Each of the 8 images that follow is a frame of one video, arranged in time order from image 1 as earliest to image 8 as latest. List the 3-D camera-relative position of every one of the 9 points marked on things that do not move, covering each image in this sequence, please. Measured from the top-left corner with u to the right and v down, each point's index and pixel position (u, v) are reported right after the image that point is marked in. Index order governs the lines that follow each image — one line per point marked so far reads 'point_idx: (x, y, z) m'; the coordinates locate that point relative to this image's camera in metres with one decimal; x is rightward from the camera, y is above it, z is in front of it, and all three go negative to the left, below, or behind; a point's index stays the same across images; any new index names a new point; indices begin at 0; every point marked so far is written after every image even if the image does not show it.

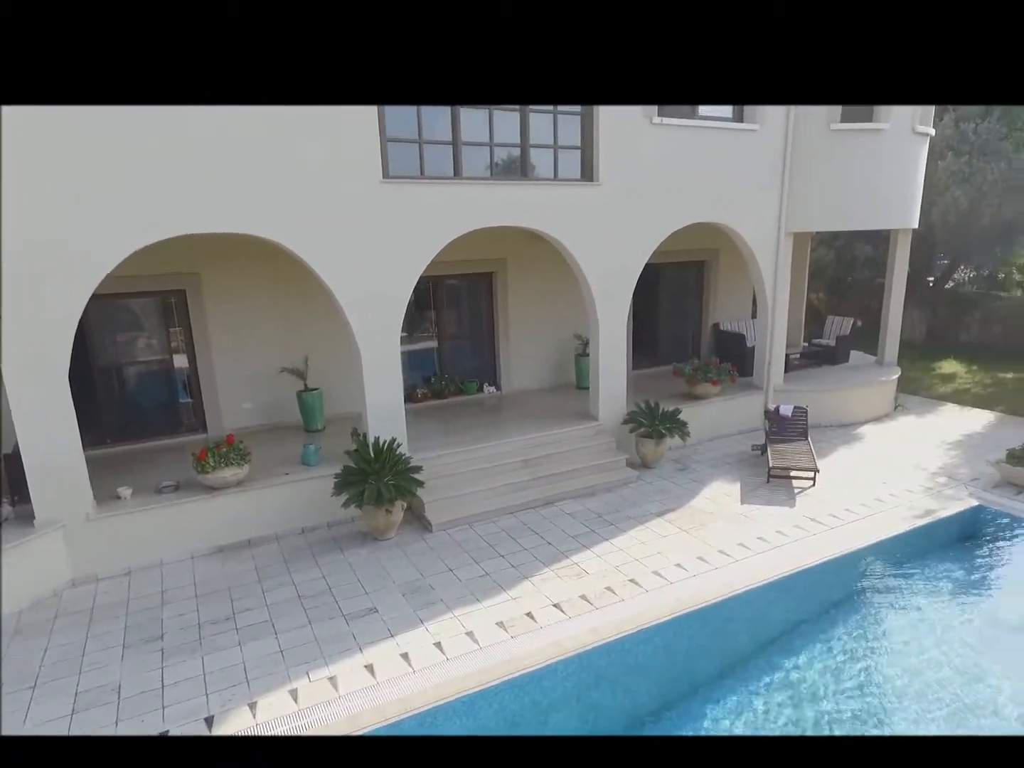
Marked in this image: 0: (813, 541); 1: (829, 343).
0: (+3.8, -2.0, +8.8) m
1: (+6.0, +0.8, +13.2) m
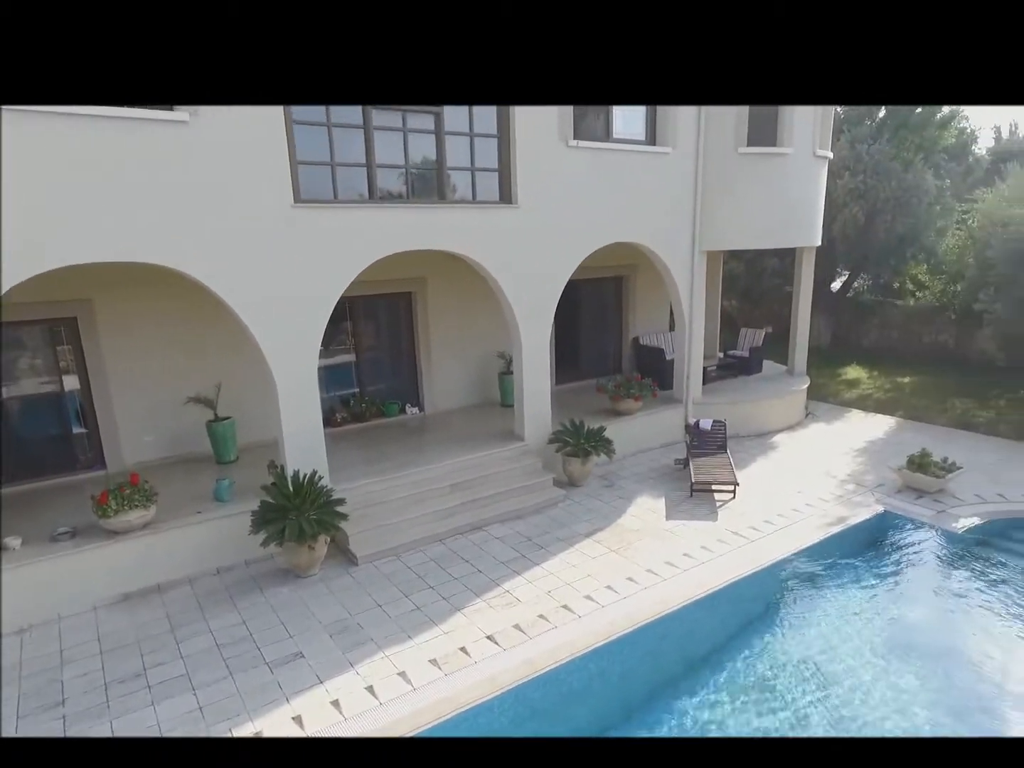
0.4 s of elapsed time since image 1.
0: (+2.9, -2.2, +9.0) m
1: (+4.5, +0.6, +13.6) m
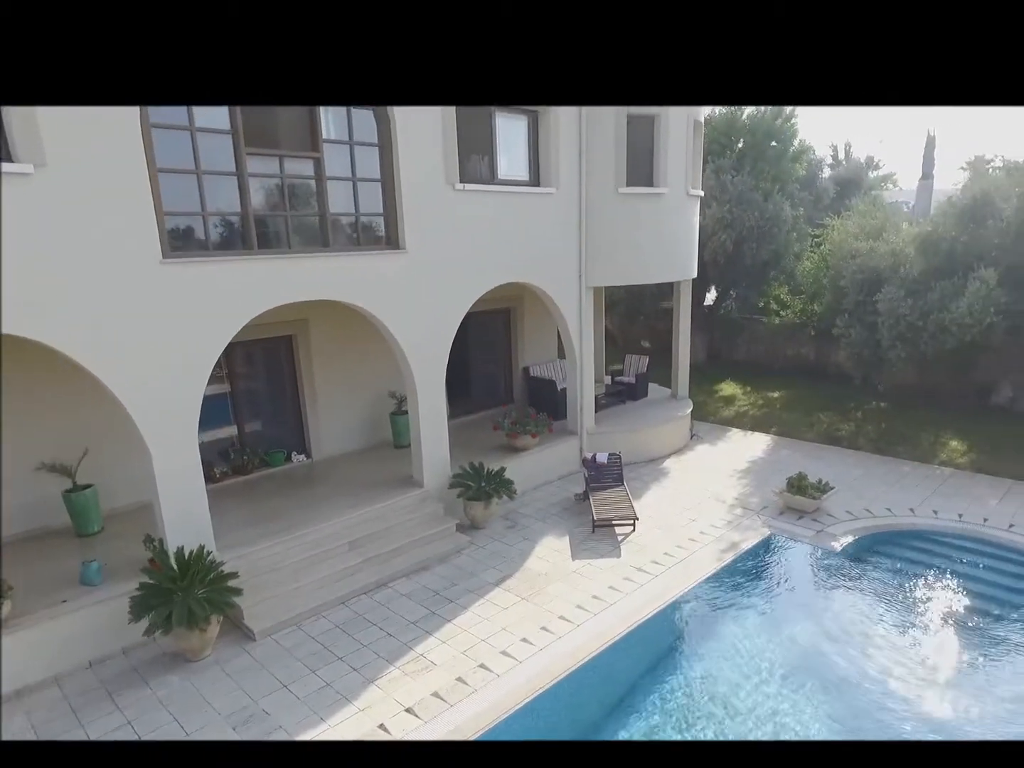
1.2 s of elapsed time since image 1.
0: (+1.7, -2.8, +9.2) m
1: (+2.4, +0.1, +14.1) m
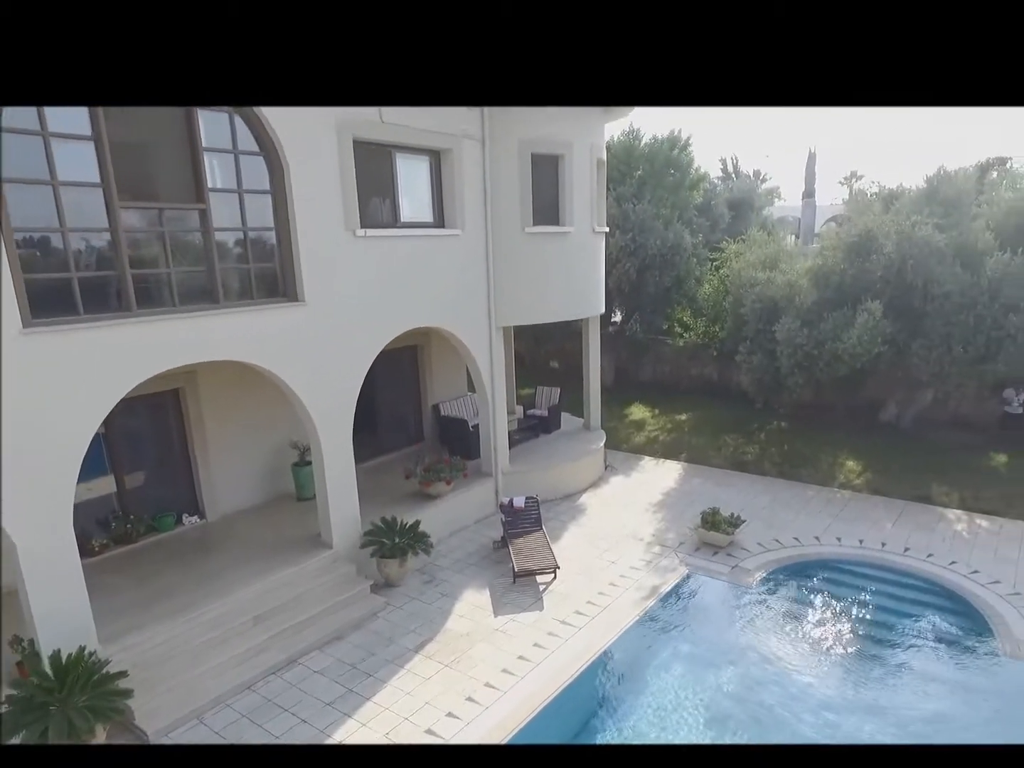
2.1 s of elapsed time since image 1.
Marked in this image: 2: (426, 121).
0: (+0.7, -3.5, +9.0) m
1: (+0.6, -0.6, +13.9) m
2: (-1.2, +3.8, +9.9) m
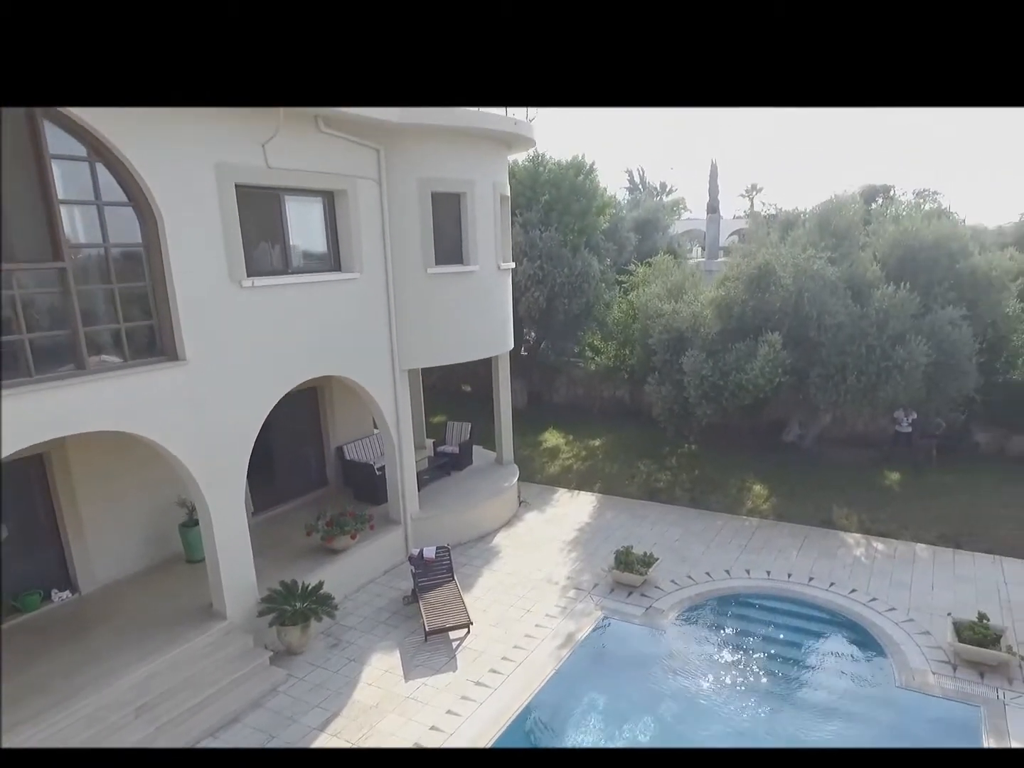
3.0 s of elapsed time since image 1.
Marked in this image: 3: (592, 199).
0: (-0.4, -4.2, +8.7) m
1: (-1.2, -1.2, +13.5) m
2: (-2.6, +3.0, +9.3) m
3: (+2.0, +4.5, +17.2) m
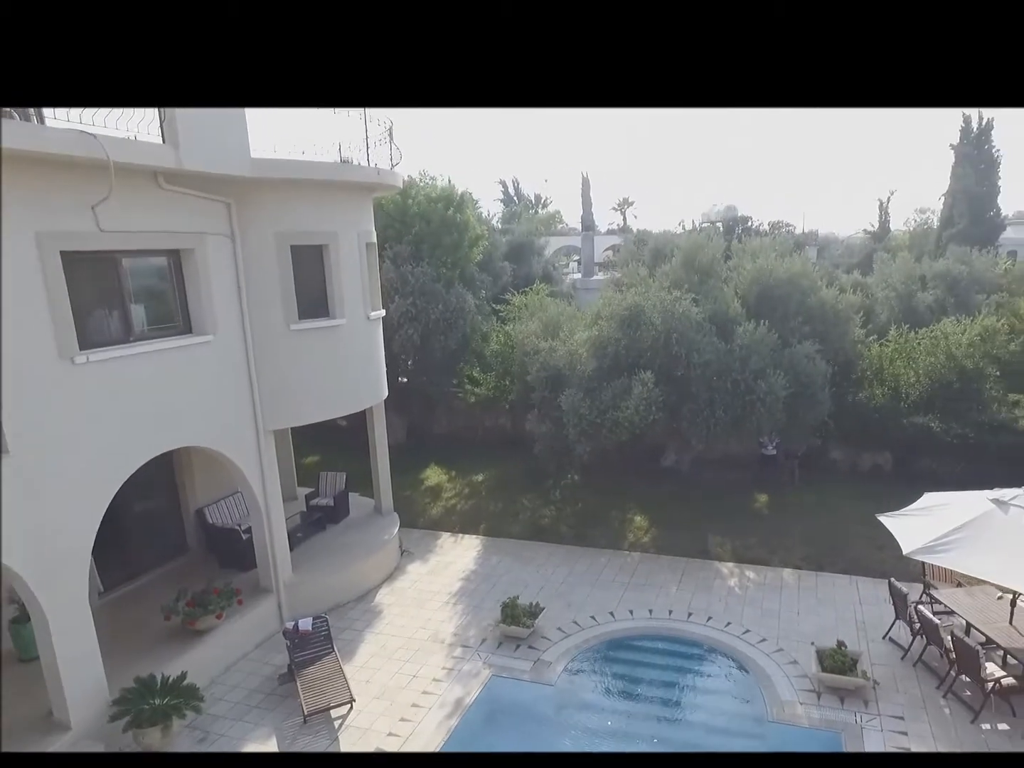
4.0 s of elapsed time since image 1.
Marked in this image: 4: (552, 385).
0: (-1.8, -5.0, +8.3) m
1: (-3.4, -2.1, +12.9) m
2: (-4.3, +2.0, +8.4) m
3: (-1.1, +3.8, +16.9) m
4: (+0.8, 0.0, +13.4) m
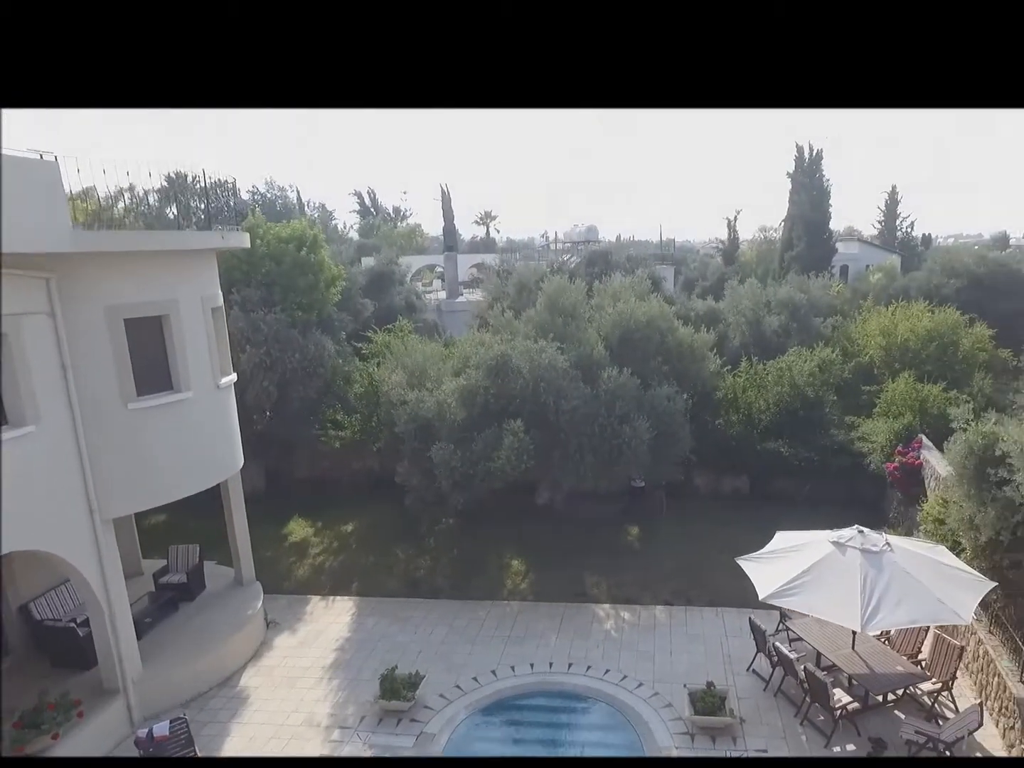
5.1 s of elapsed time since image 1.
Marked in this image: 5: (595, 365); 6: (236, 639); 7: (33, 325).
0: (-3.1, -6.1, +7.7) m
1: (-5.6, -3.2, +11.8) m
2: (-5.9, +0.8, +7.2) m
3: (-4.3, +2.8, +16.1) m
4: (-1.7, -0.9, +13.1) m
5: (+1.6, +0.4, +13.3) m
6: (-4.5, -4.1, +11.2) m
7: (-5.6, +0.7, +8.0) m
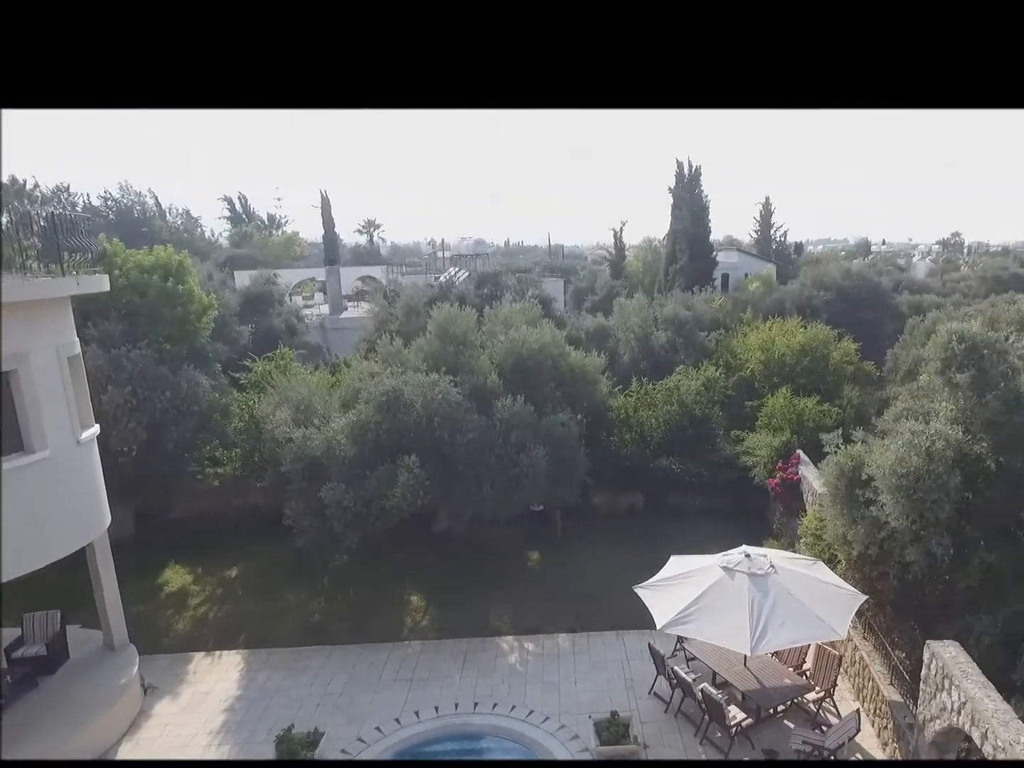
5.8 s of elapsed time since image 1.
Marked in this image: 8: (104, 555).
0: (-4.0, -6.8, +6.9) m
1: (-7.2, -4.0, +10.7) m
2: (-6.9, 0.0, +6.0) m
3: (-6.7, +2.1, +15.1) m
4: (-3.6, -1.6, +12.5) m
5: (-0.4, -0.1, +13.1) m
6: (-5.9, -4.8, +10.2) m
7: (-6.8, 0.0, +6.9) m
8: (-6.4, -2.7, +11.0) m
